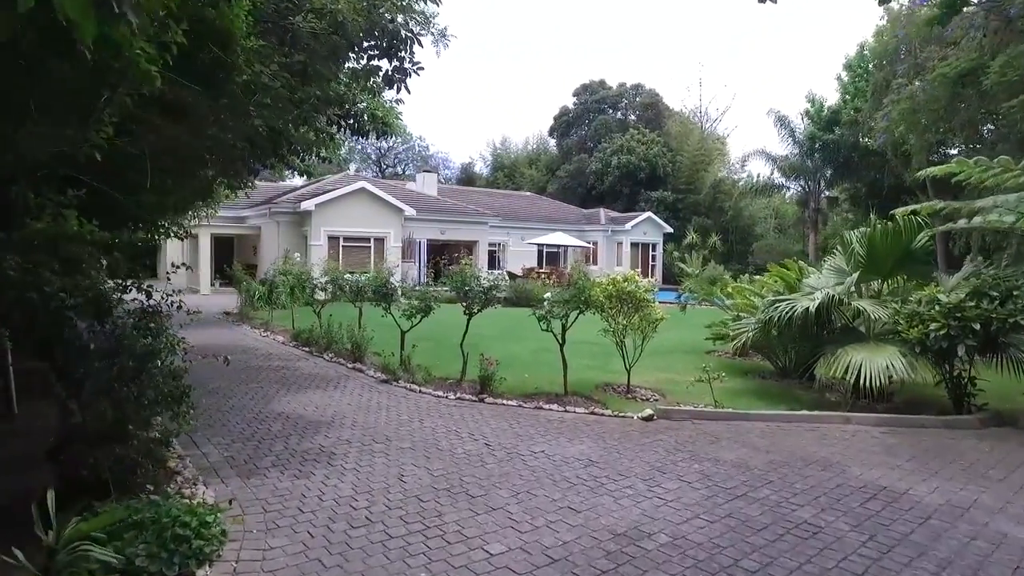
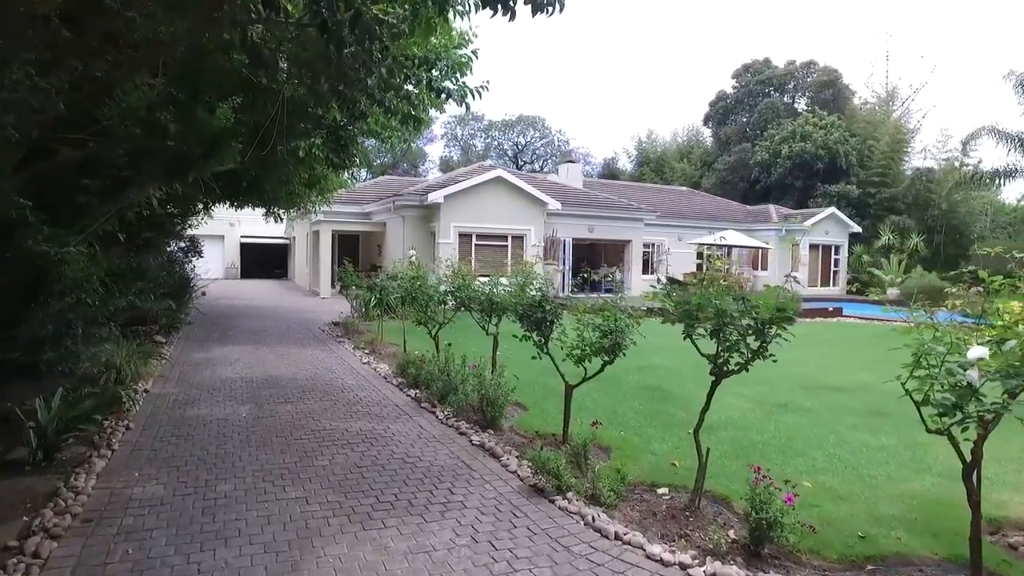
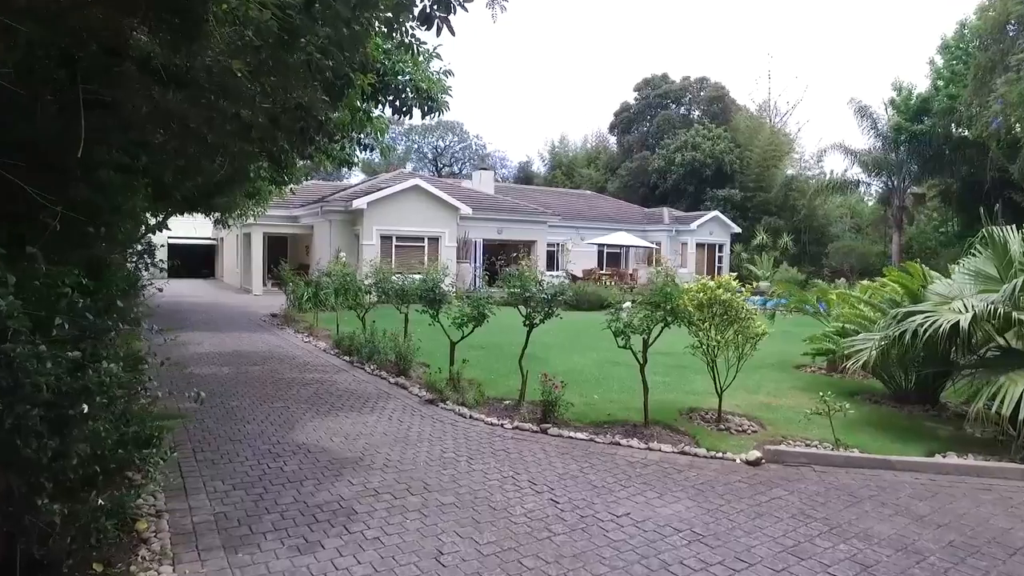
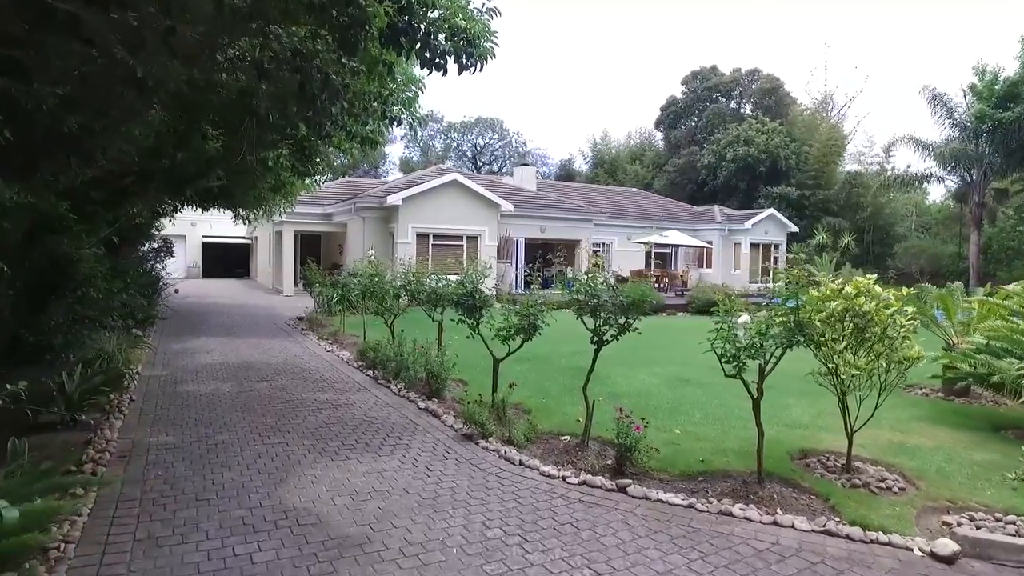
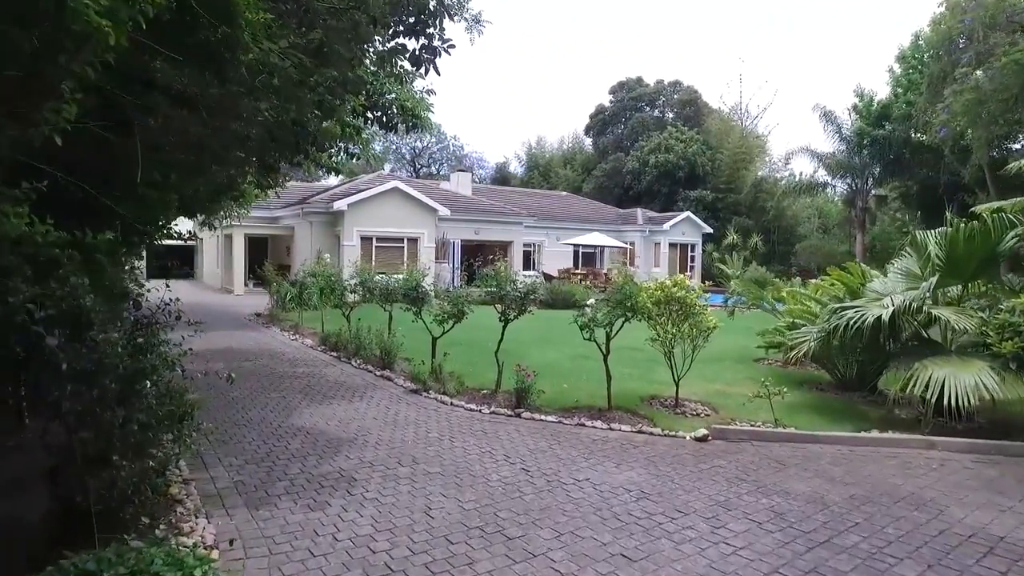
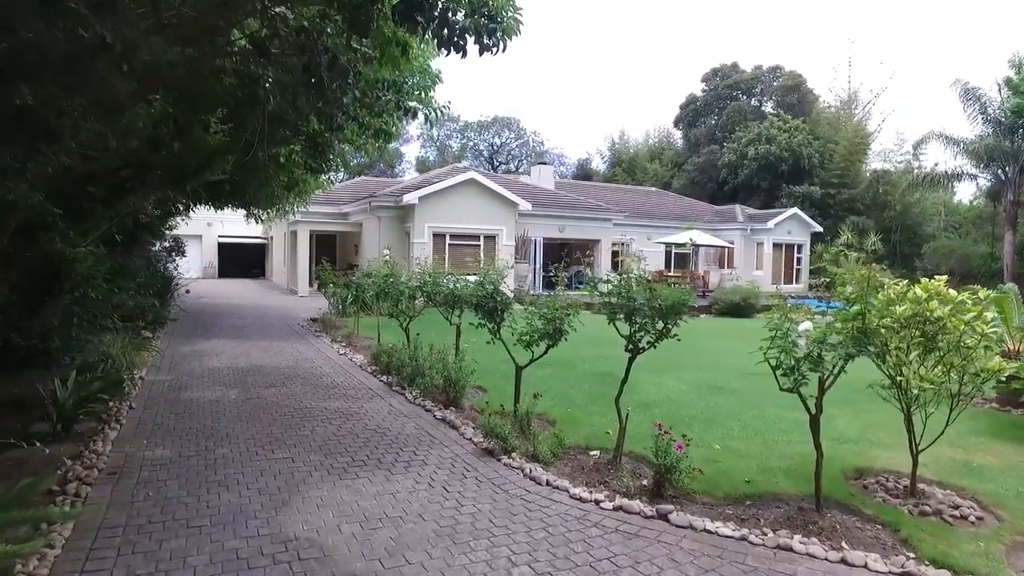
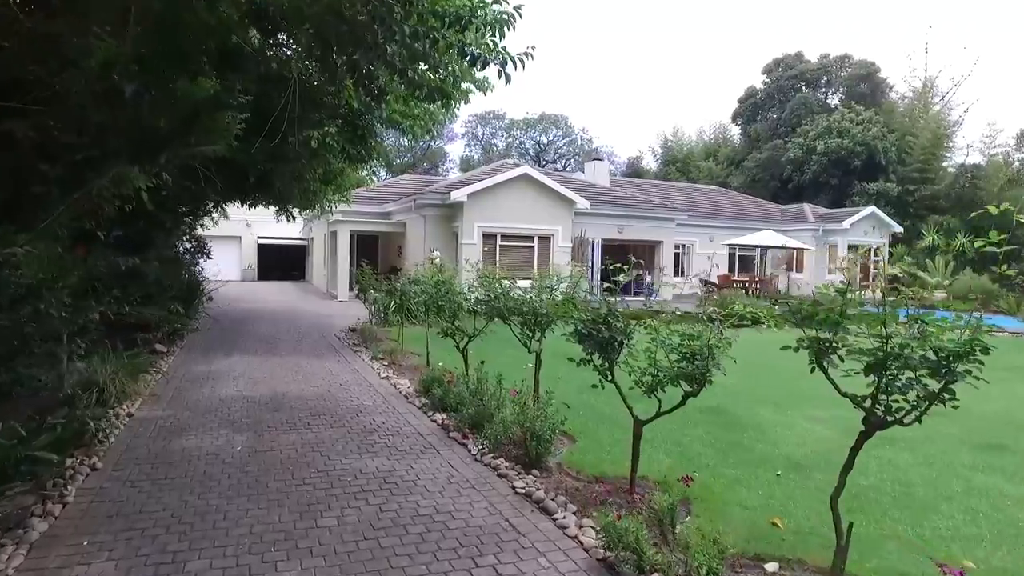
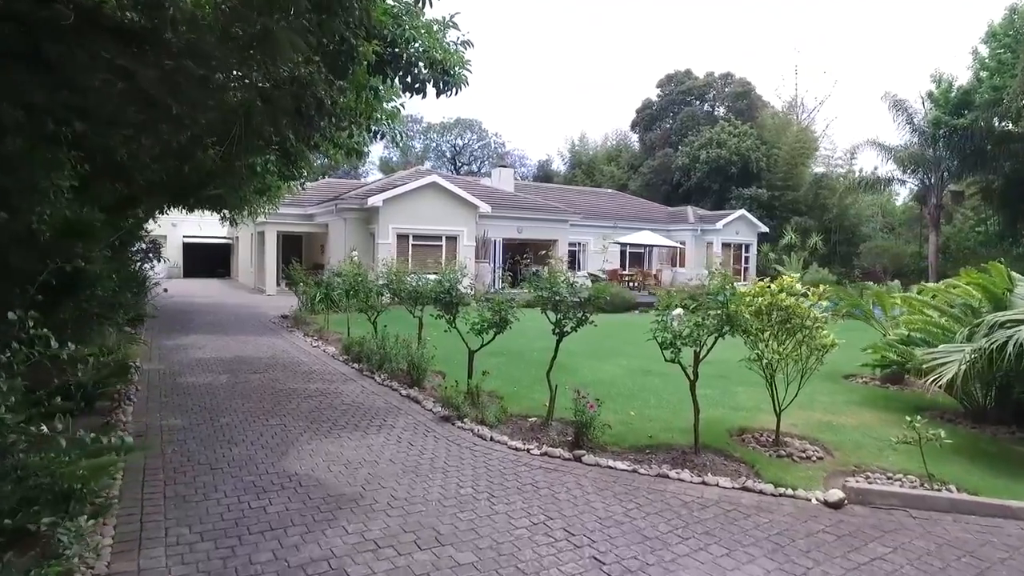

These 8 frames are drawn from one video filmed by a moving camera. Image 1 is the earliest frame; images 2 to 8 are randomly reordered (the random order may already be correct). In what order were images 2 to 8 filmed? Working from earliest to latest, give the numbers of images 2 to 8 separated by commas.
5, 3, 8, 4, 6, 2, 7
